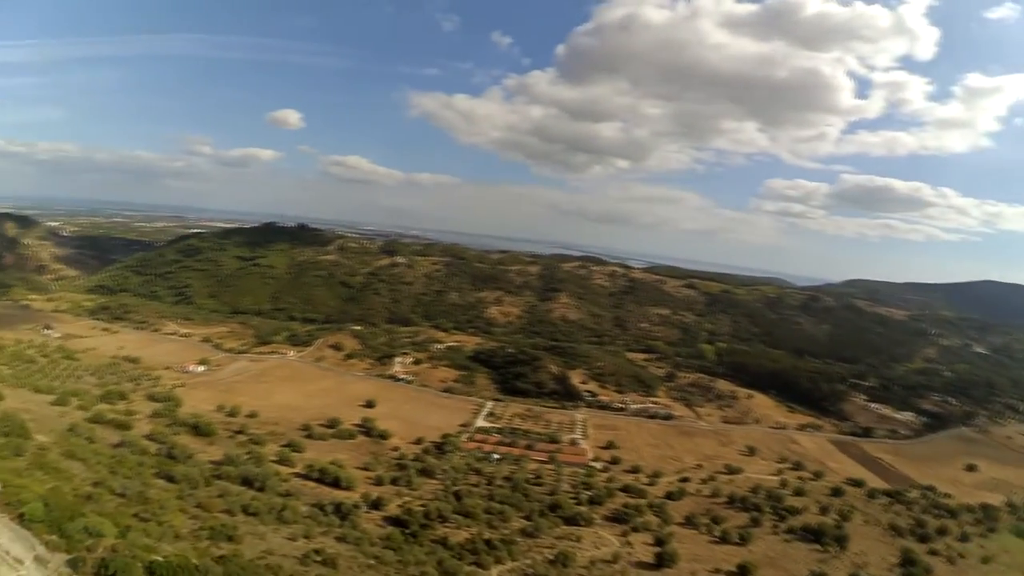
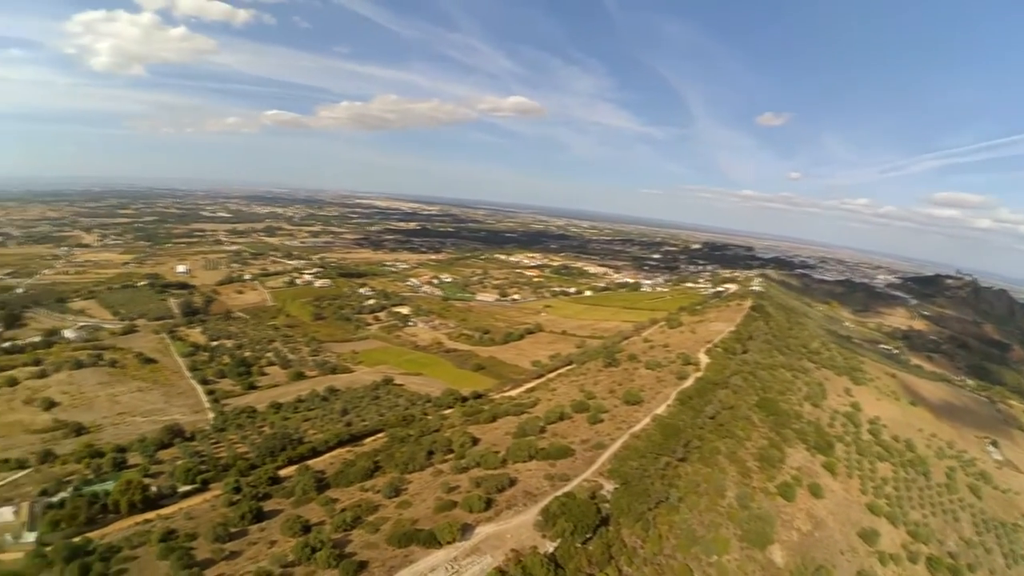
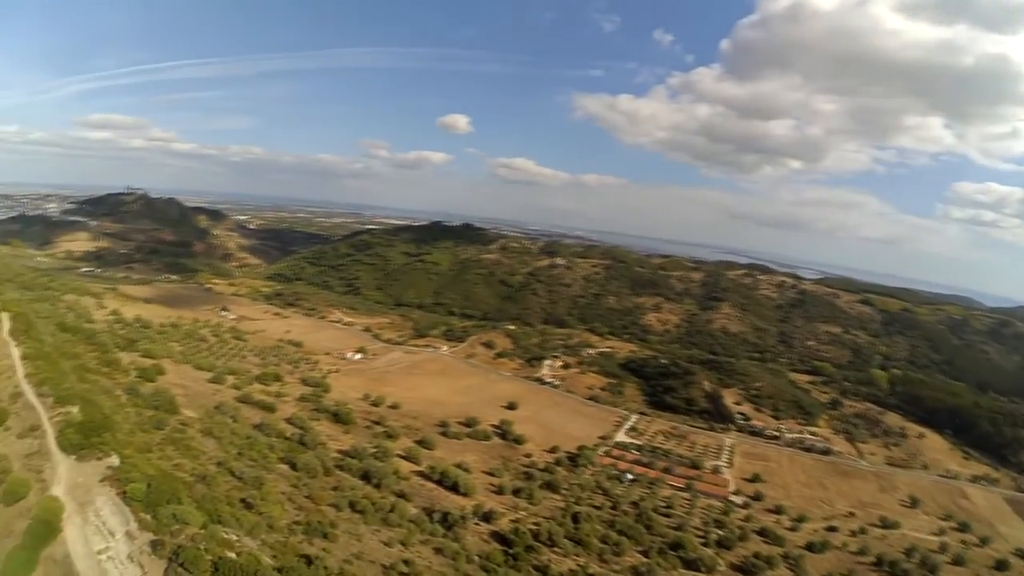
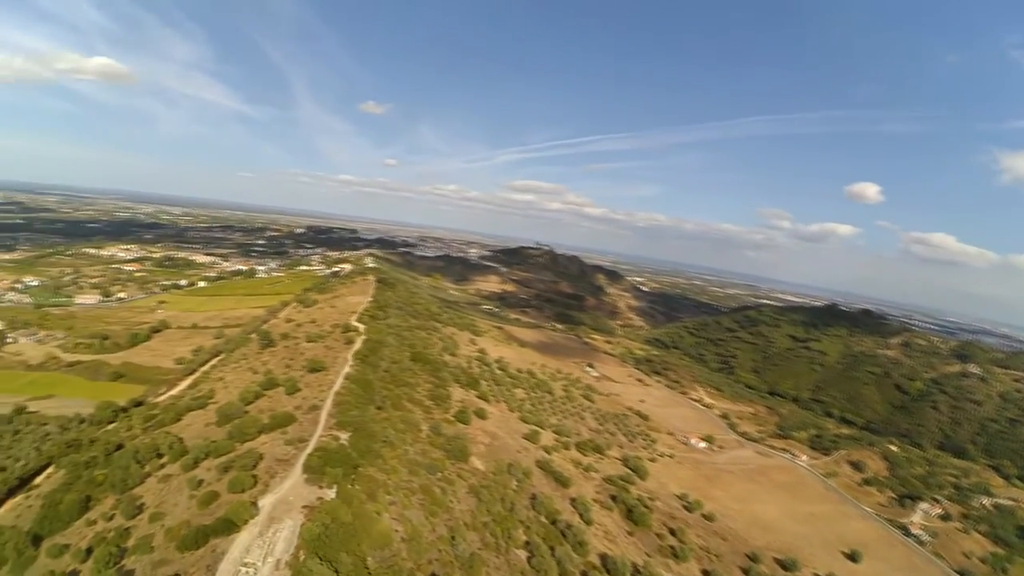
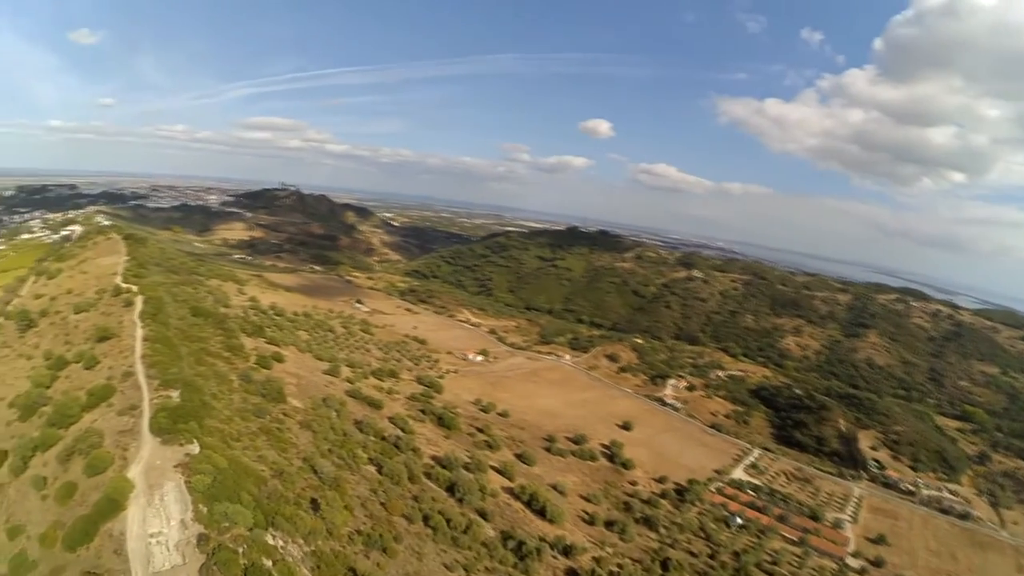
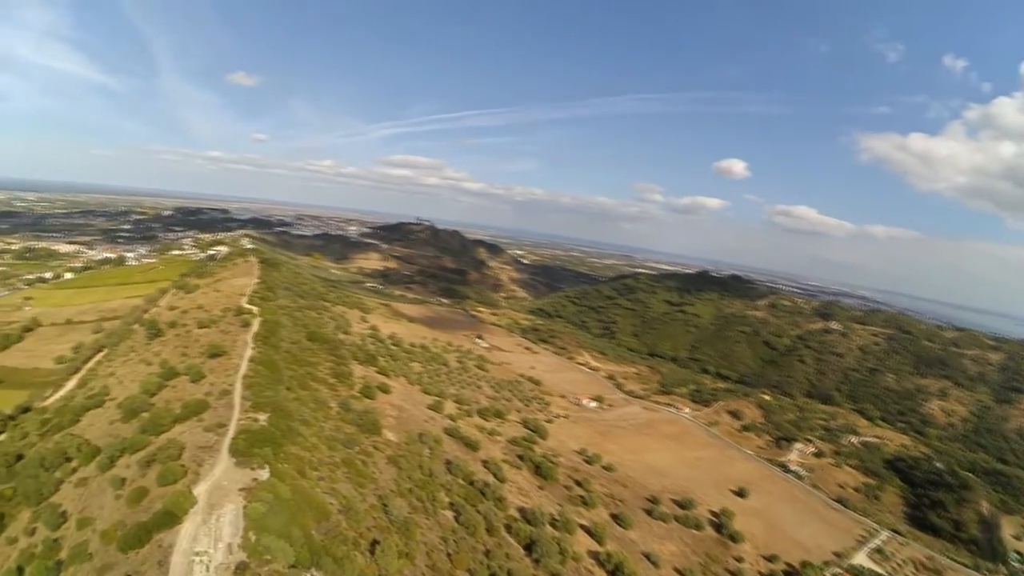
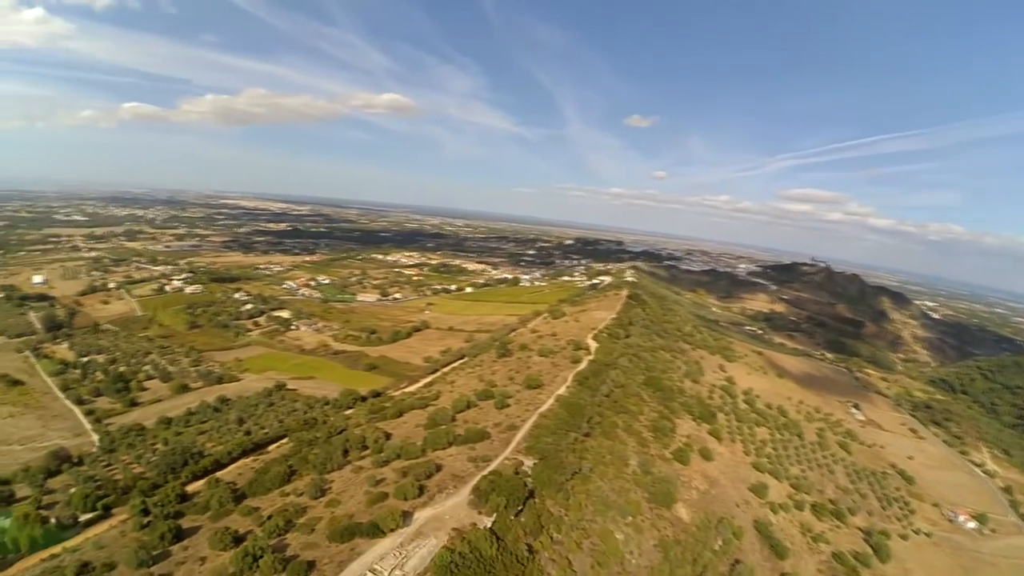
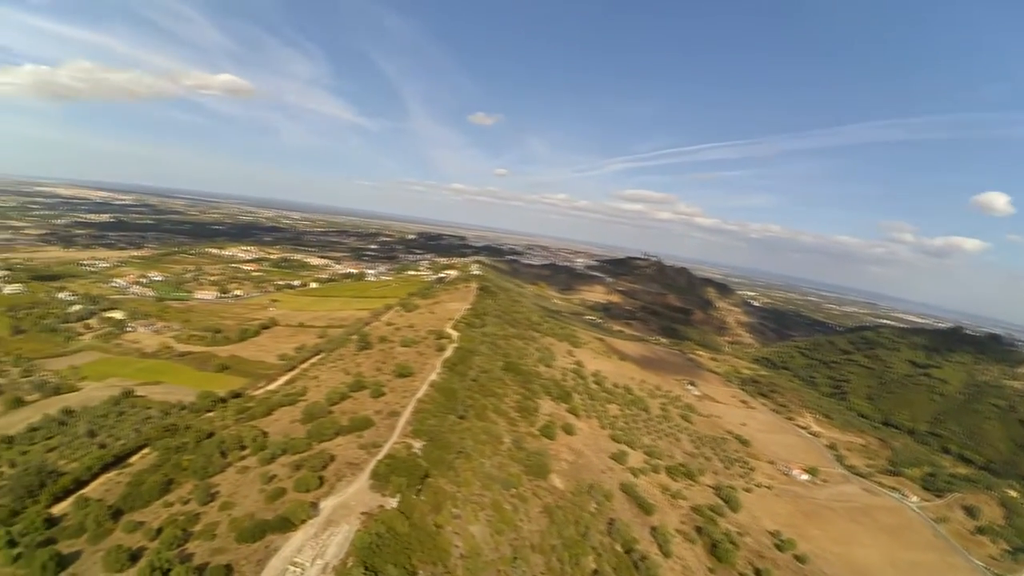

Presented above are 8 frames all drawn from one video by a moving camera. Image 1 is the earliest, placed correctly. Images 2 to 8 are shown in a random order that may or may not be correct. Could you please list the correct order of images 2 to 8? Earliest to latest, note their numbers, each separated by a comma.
3, 5, 6, 4, 8, 7, 2
